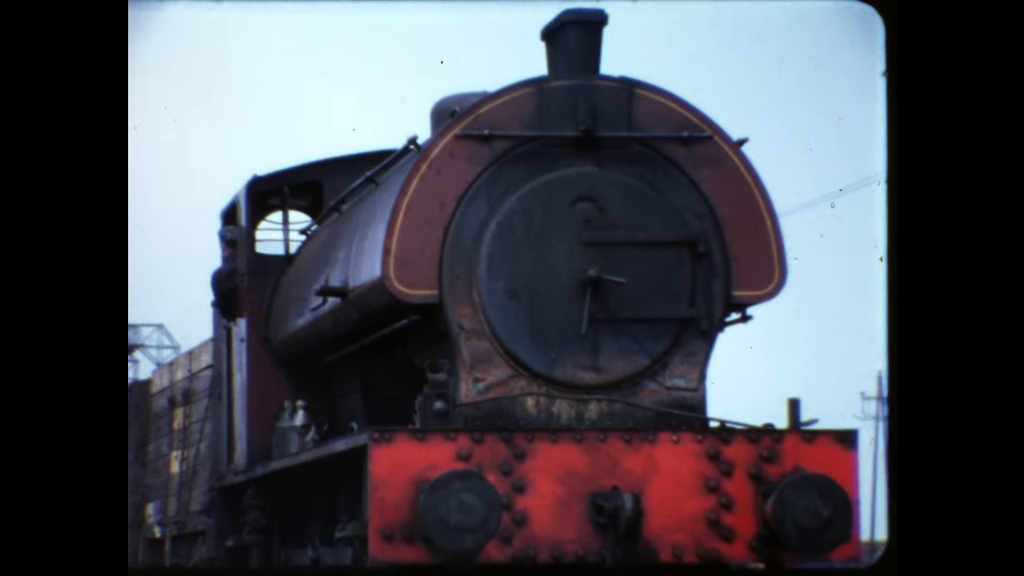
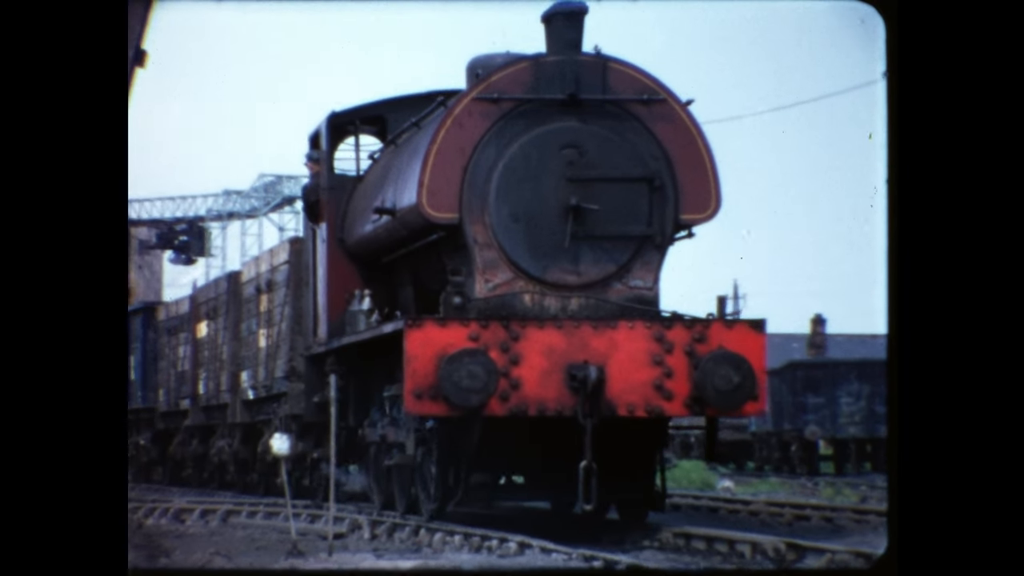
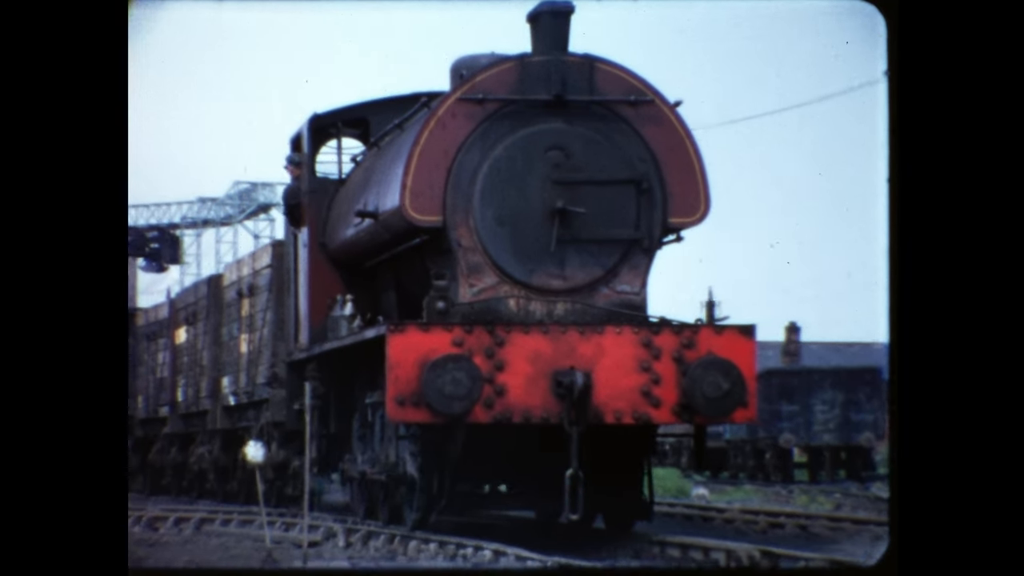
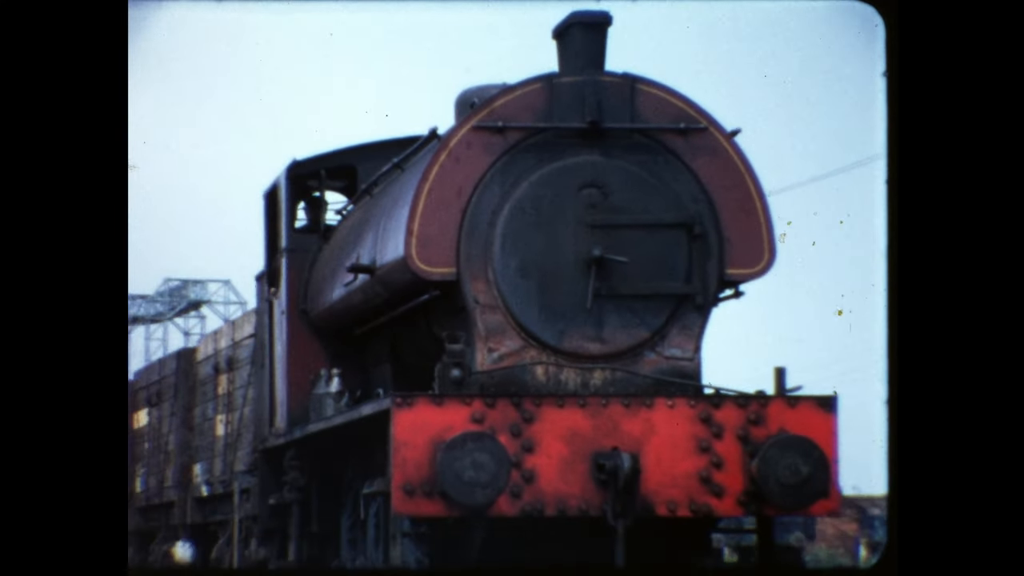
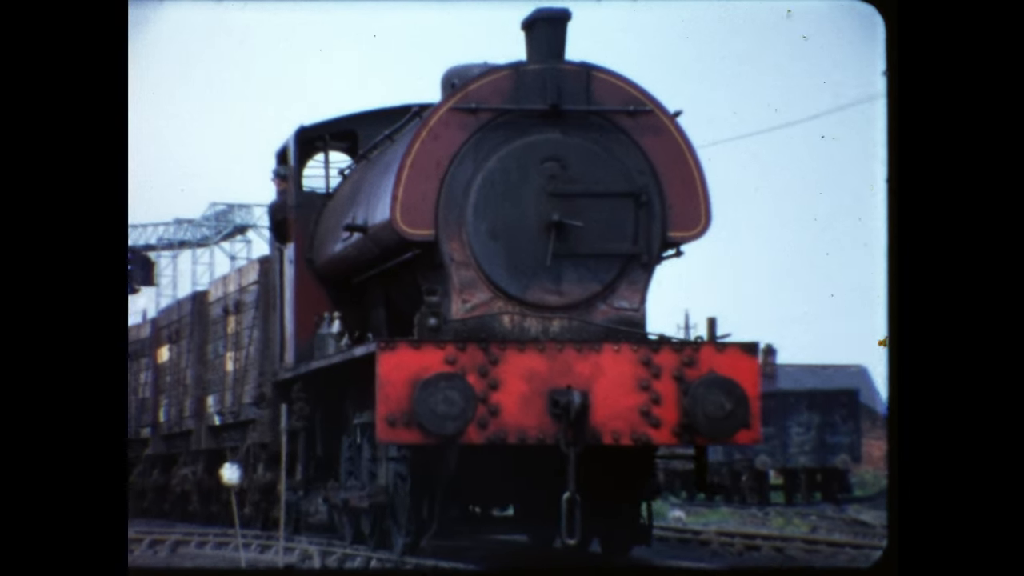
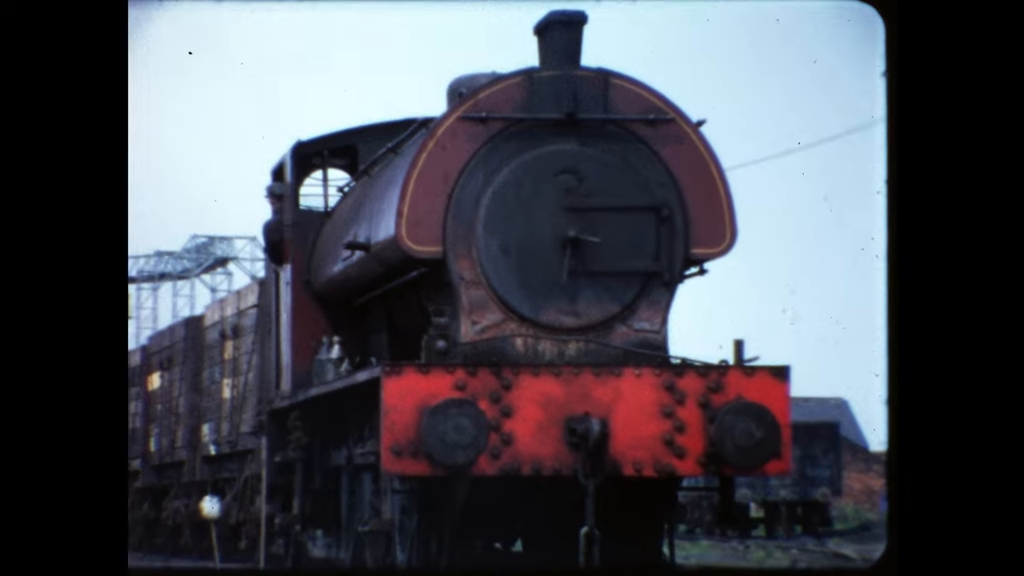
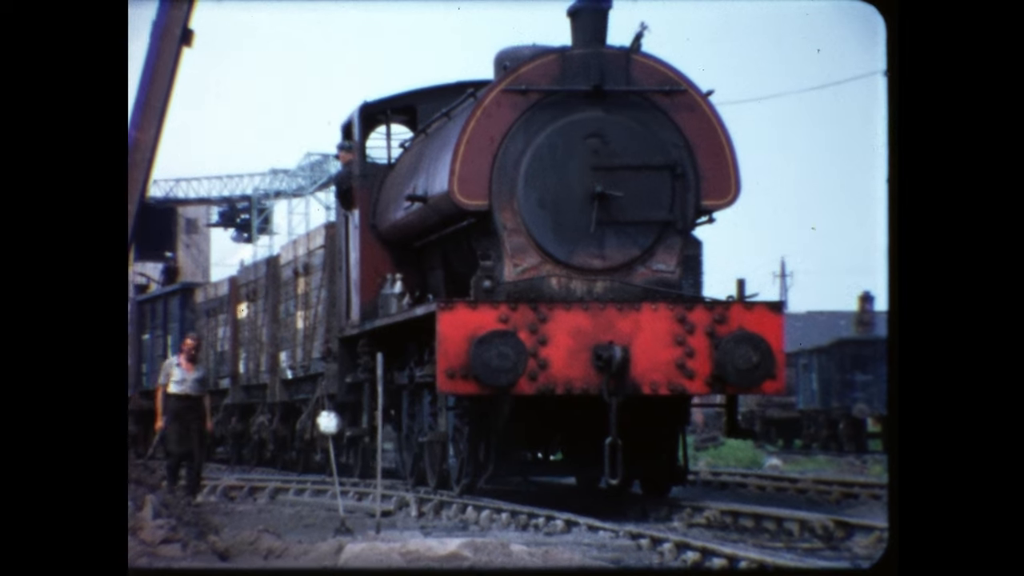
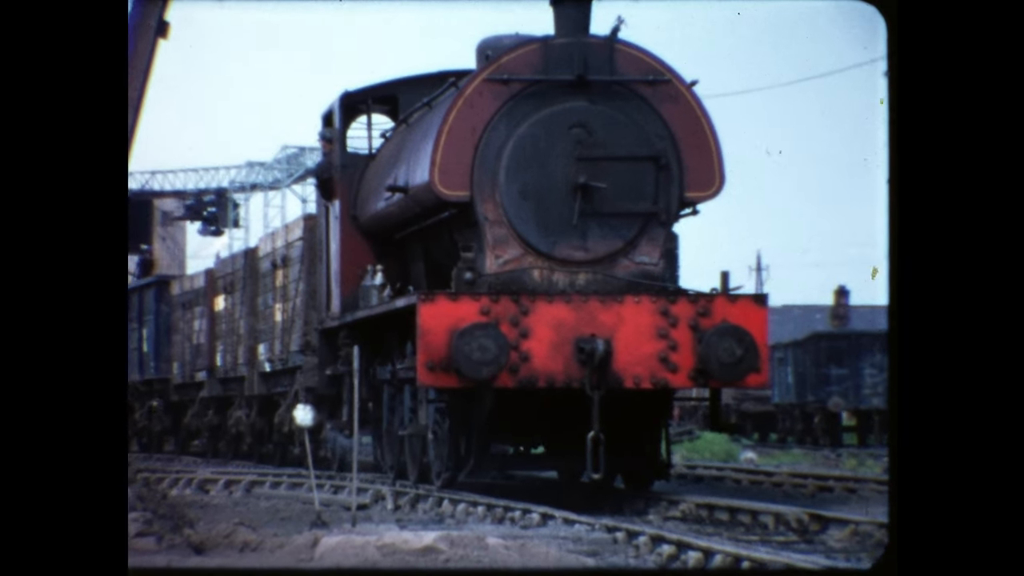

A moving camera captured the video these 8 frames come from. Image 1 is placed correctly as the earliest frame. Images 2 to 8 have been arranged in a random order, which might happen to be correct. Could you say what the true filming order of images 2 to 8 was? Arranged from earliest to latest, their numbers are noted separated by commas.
4, 6, 5, 3, 2, 8, 7
